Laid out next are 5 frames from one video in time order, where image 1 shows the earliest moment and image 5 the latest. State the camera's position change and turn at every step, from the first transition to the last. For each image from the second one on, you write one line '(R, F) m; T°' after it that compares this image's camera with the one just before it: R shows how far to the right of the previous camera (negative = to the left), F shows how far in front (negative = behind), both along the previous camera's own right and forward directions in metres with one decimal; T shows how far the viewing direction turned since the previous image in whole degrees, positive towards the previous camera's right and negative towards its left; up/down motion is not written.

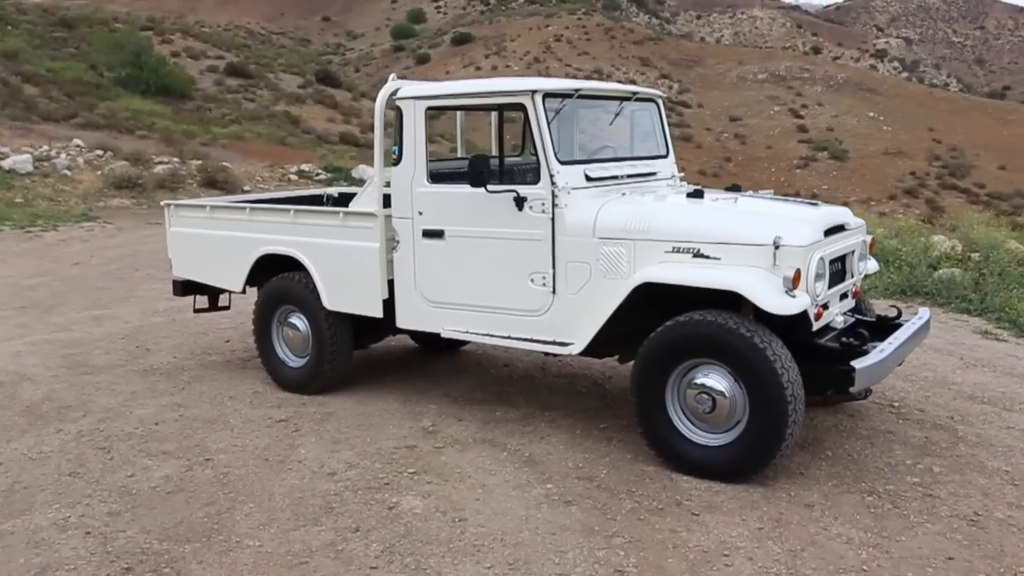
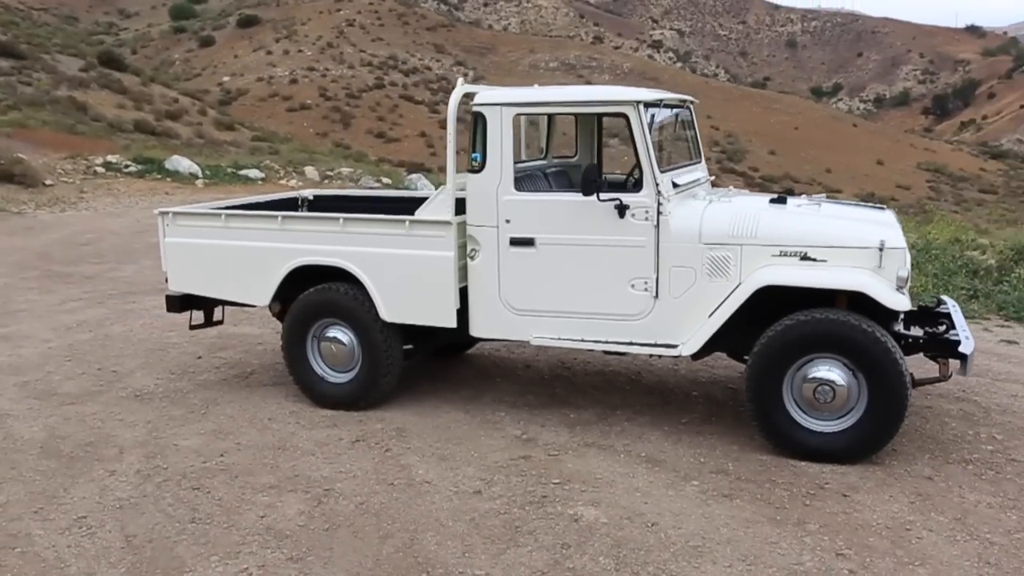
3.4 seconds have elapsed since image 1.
(-2.1, +0.2) m; +15°
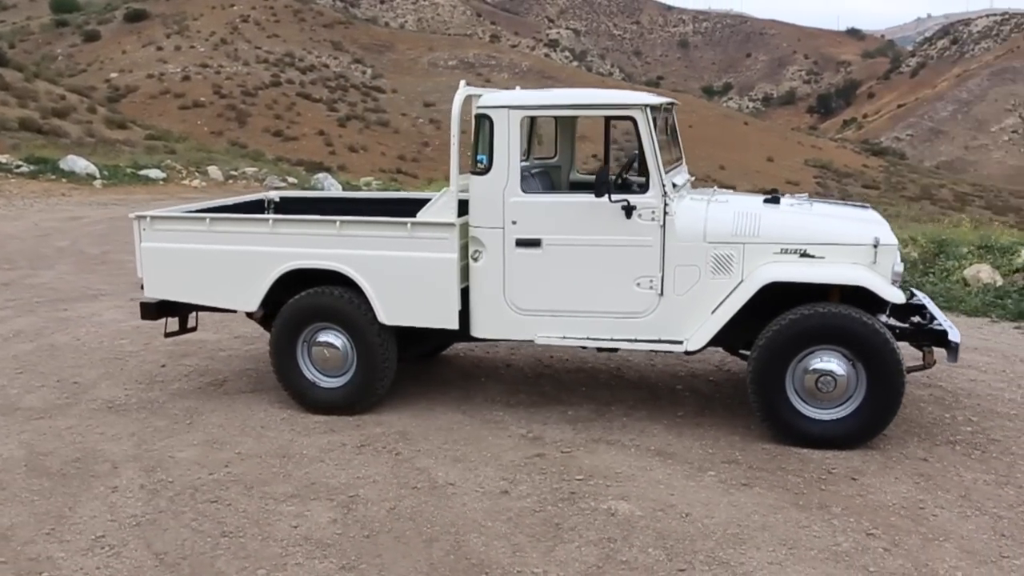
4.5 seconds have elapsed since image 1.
(-0.8, 0.0) m; +7°
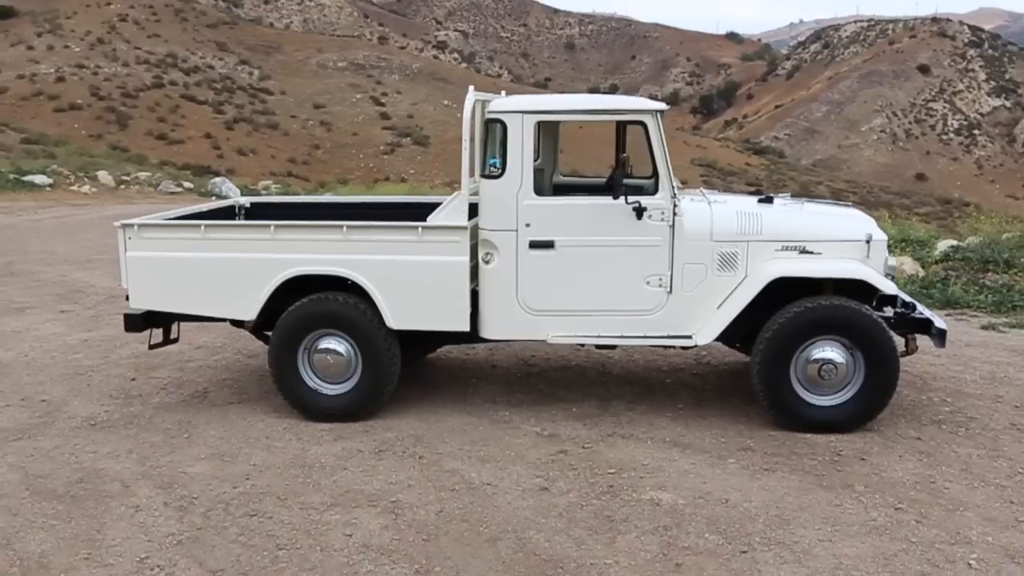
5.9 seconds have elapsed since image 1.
(-0.9, 0.0) m; +7°
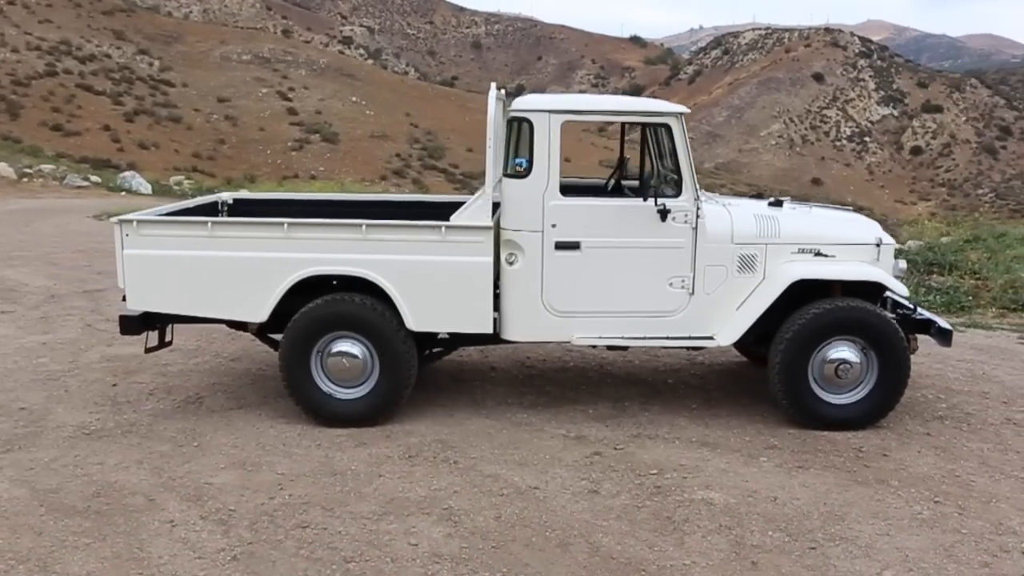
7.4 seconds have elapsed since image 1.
(-0.9, +0.1) m; +7°
